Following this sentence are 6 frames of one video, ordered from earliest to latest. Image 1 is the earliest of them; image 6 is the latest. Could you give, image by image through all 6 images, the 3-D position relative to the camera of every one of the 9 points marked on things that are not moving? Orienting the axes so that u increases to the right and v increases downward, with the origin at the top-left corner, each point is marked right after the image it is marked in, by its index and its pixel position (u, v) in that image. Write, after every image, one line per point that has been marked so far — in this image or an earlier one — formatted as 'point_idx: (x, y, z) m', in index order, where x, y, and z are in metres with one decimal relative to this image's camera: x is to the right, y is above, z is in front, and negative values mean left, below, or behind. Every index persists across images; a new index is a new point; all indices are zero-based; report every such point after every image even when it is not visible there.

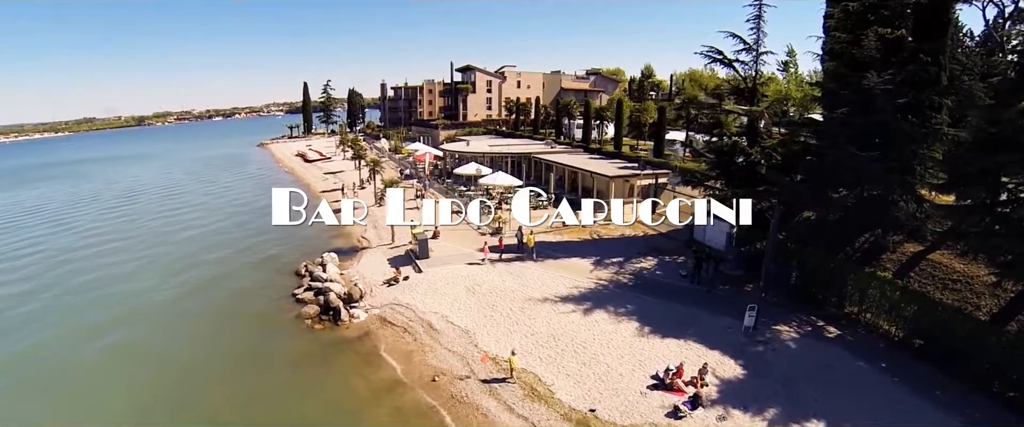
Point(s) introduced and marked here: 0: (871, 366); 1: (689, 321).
0: (+13.2, -5.6, +18.6) m
1: (+7.1, -4.2, +19.7) m
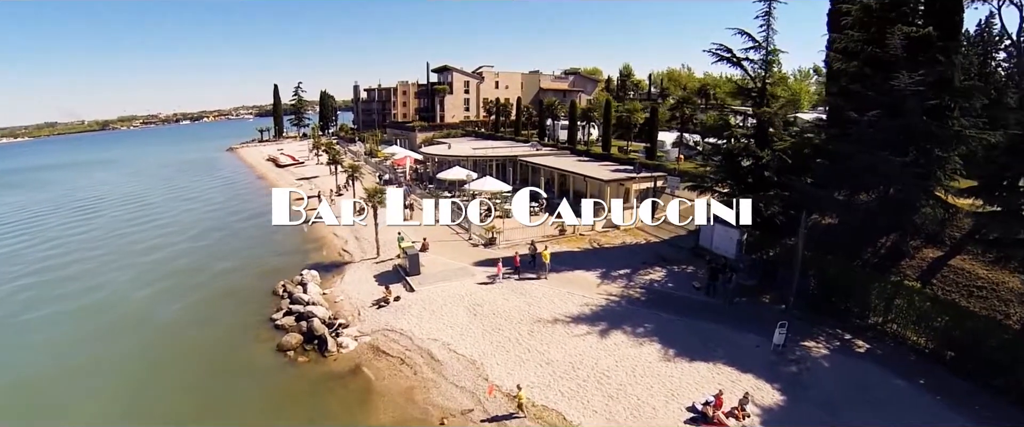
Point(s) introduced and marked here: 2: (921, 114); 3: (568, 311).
0: (+13.6, -5.8, +17.3) m
1: (+7.4, -4.5, +18.1) m
2: (+15.3, +3.6, +18.9) m
3: (+2.1, -3.6, +18.7) m
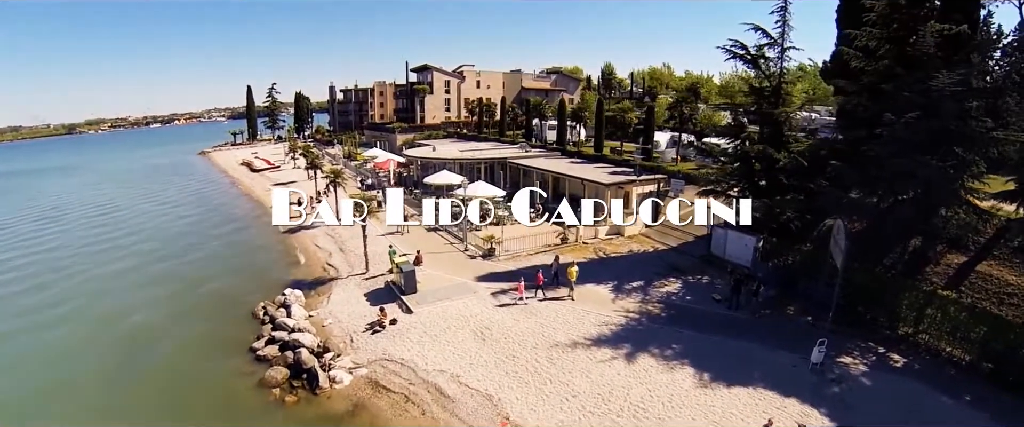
0: (+14.1, -6.0, +16.1) m
1: (+7.8, -4.8, +16.6) m
2: (+15.6, +3.4, +17.7) m
3: (+2.5, -4.0, +16.9) m
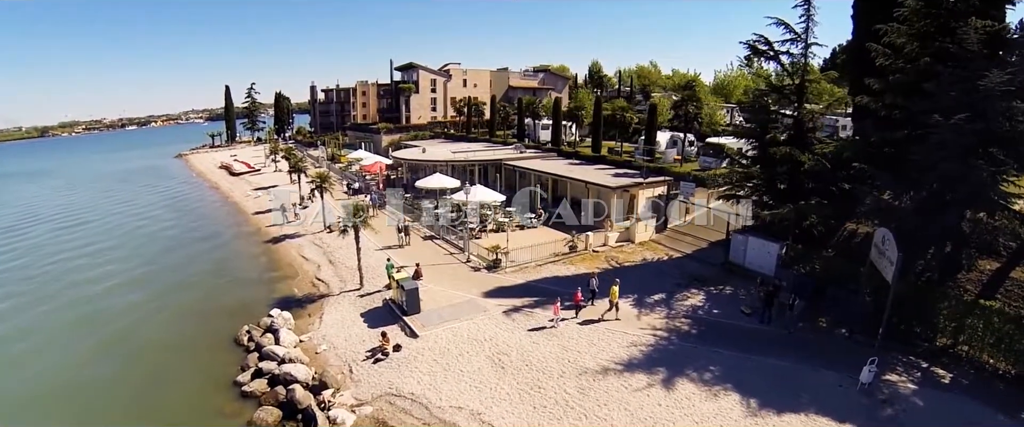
0: (+14.7, -6.1, +14.8) m
1: (+8.5, -5.0, +15.1) m
2: (+16.1, +3.3, +16.5) m
3: (+3.1, -4.3, +15.2) m
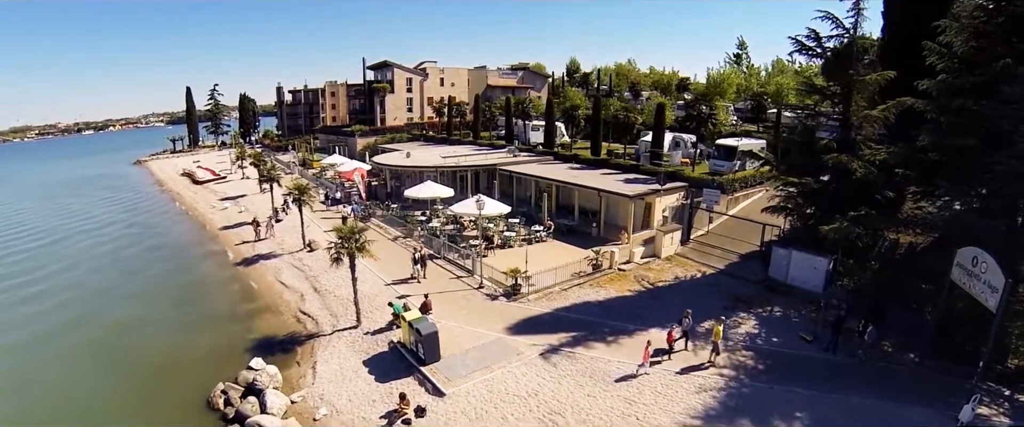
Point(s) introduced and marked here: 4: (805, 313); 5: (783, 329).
0: (+16.0, -6.5, +12.8) m
1: (+9.7, -5.5, +12.7) m
2: (+17.1, +3.0, +14.5) m
3: (+4.4, -4.9, +12.5) m
4: (+11.4, -3.8, +19.7) m
5: (+9.5, -4.0, +17.7) m
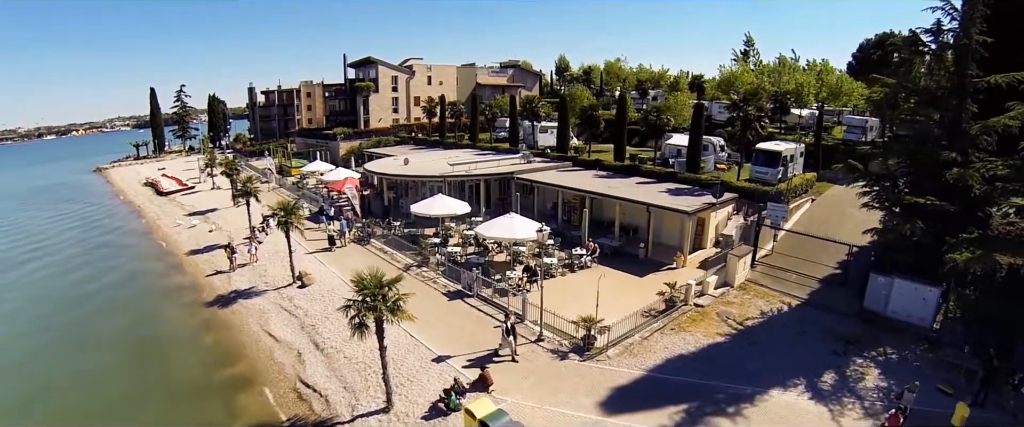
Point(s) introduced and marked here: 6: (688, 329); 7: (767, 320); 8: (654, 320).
0: (+18.5, -7.2, +9.9) m
1: (+12.2, -6.3, +9.4) m
2: (+19.3, +2.3, +11.6) m
3: (+6.8, -5.8, +9.0) m
4: (+13.5, -4.6, +16.5) m
5: (+11.7, -4.8, +14.4) m
6: (+5.7, -3.7, +16.6) m
7: (+8.7, -3.7, +17.7) m
8: (+4.8, -3.5, +17.1) m
